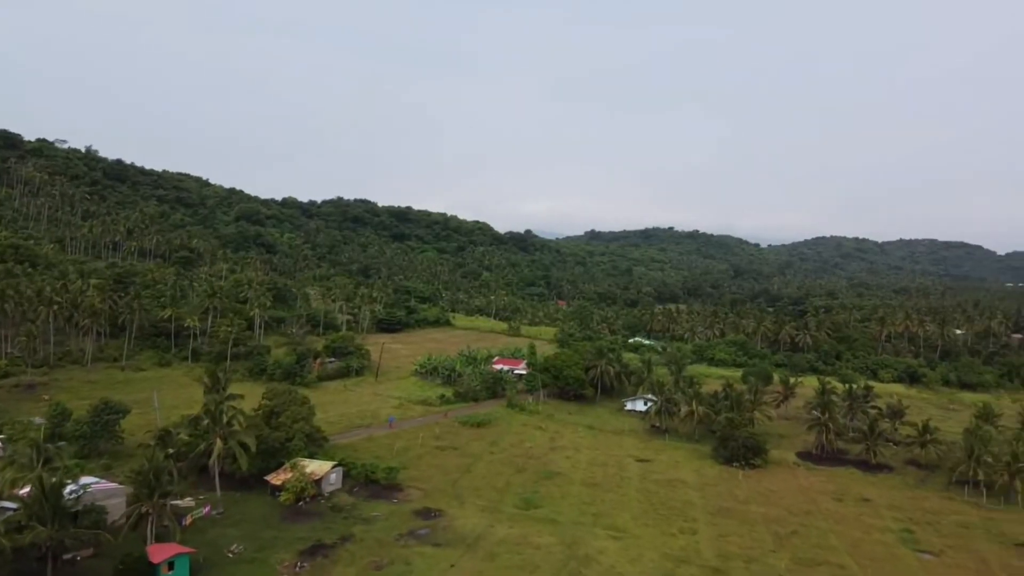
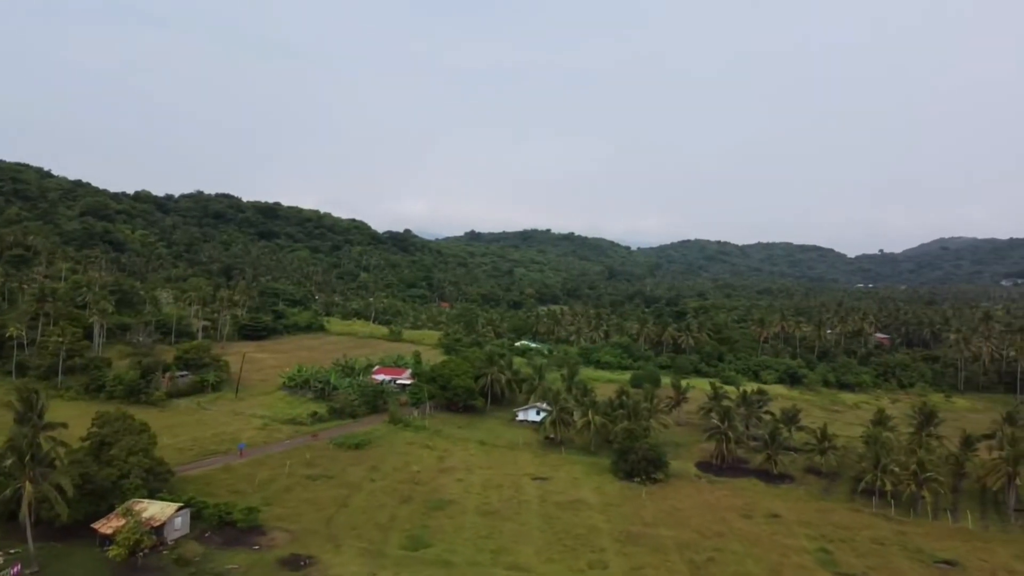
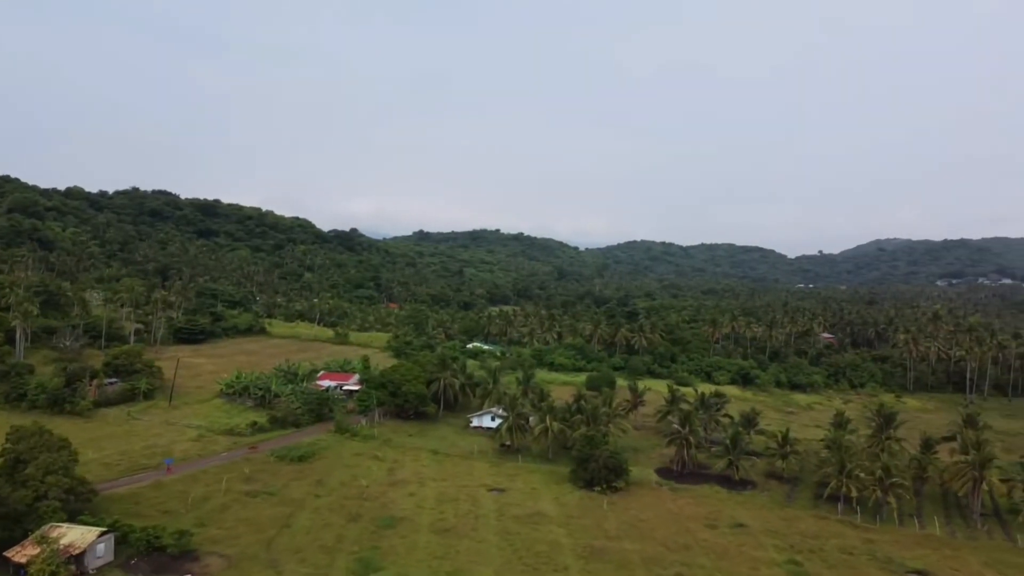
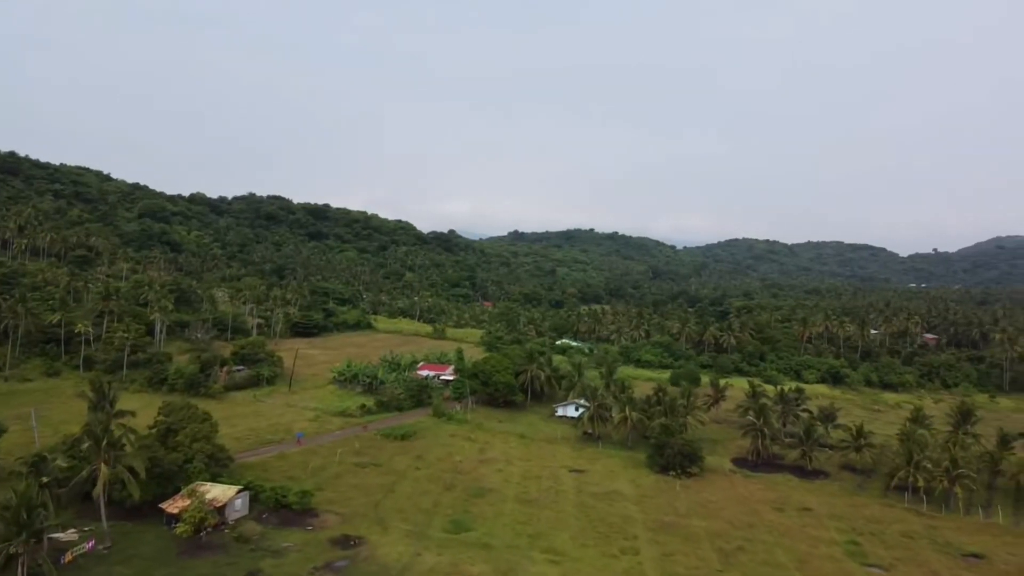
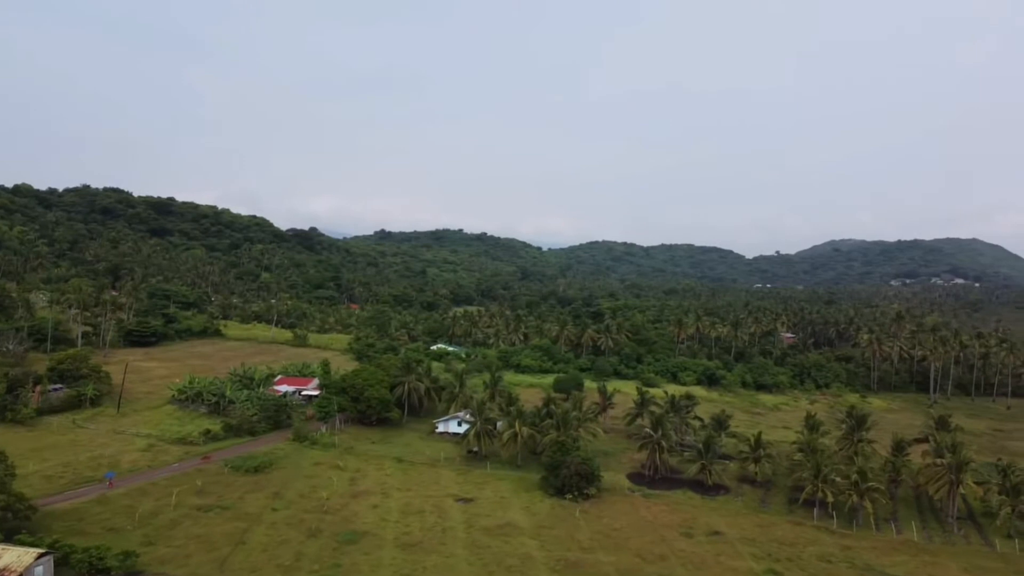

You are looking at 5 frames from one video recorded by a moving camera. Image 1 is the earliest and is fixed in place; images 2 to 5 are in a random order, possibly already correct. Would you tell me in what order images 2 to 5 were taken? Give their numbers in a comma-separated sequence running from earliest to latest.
4, 2, 3, 5
